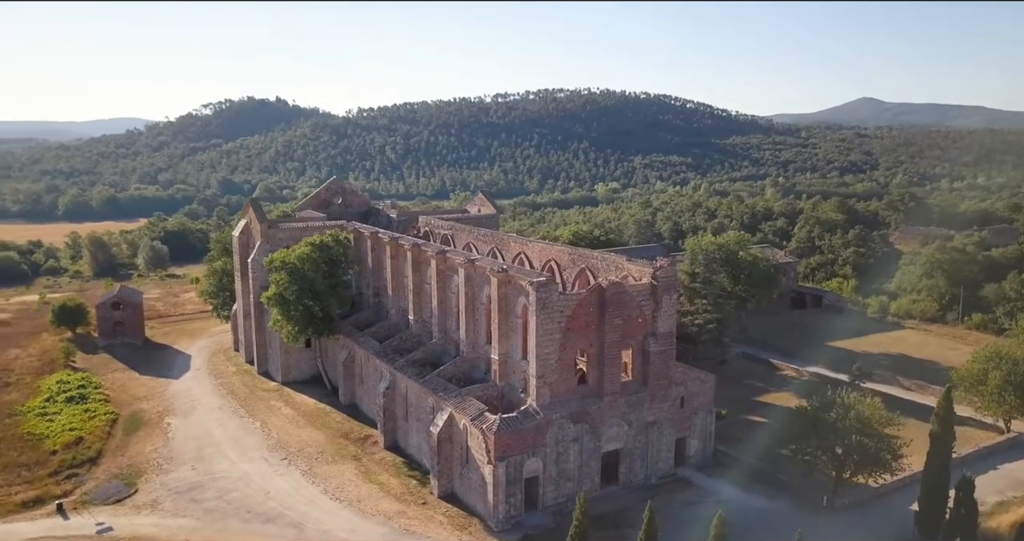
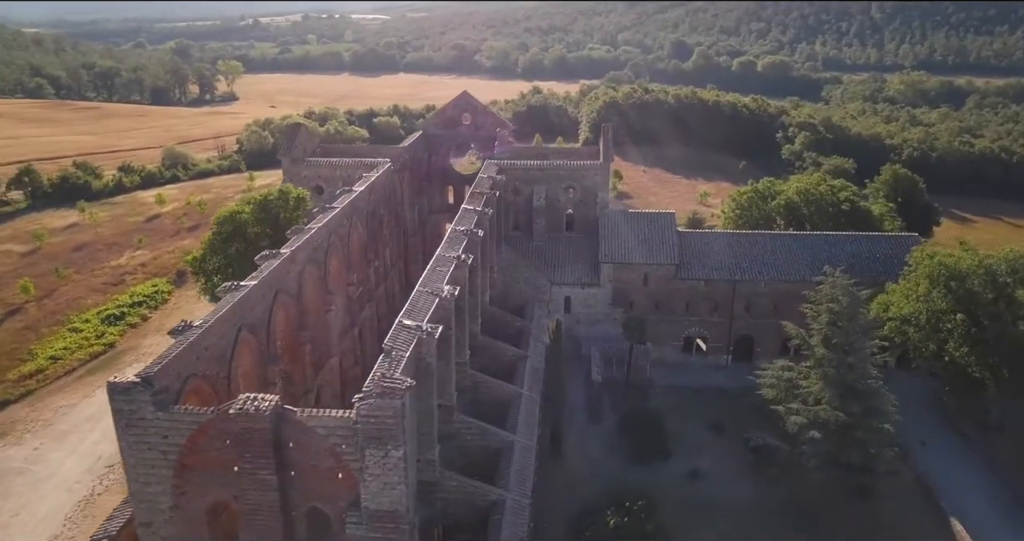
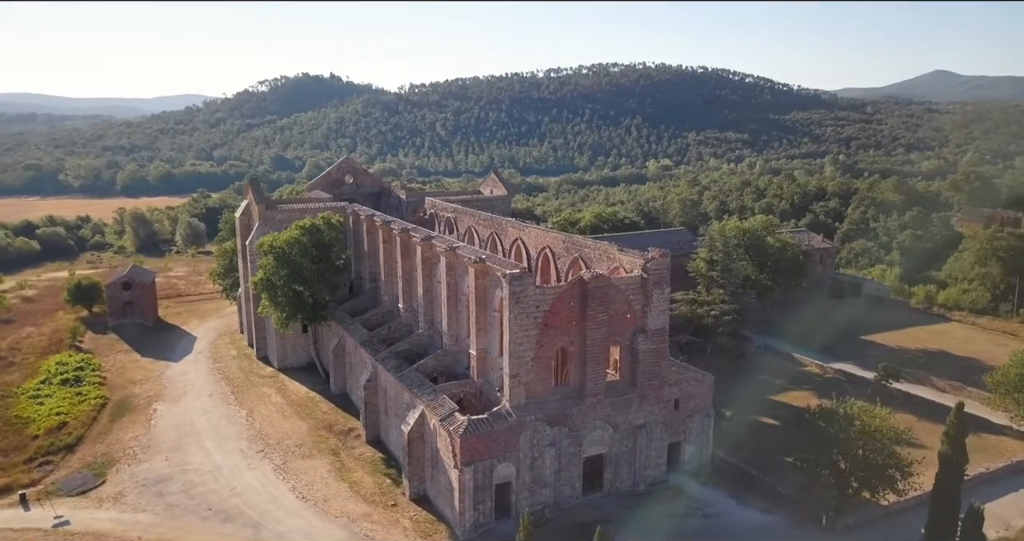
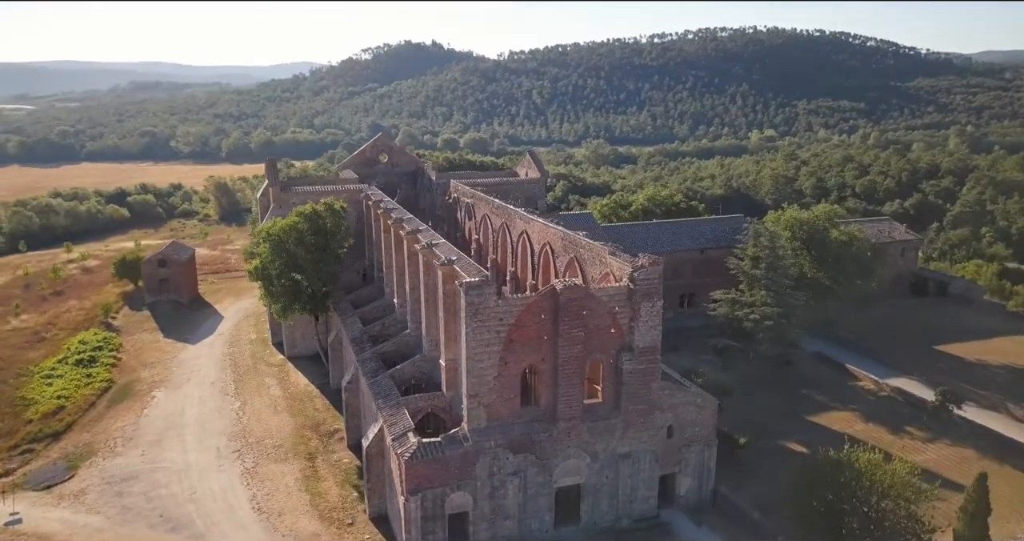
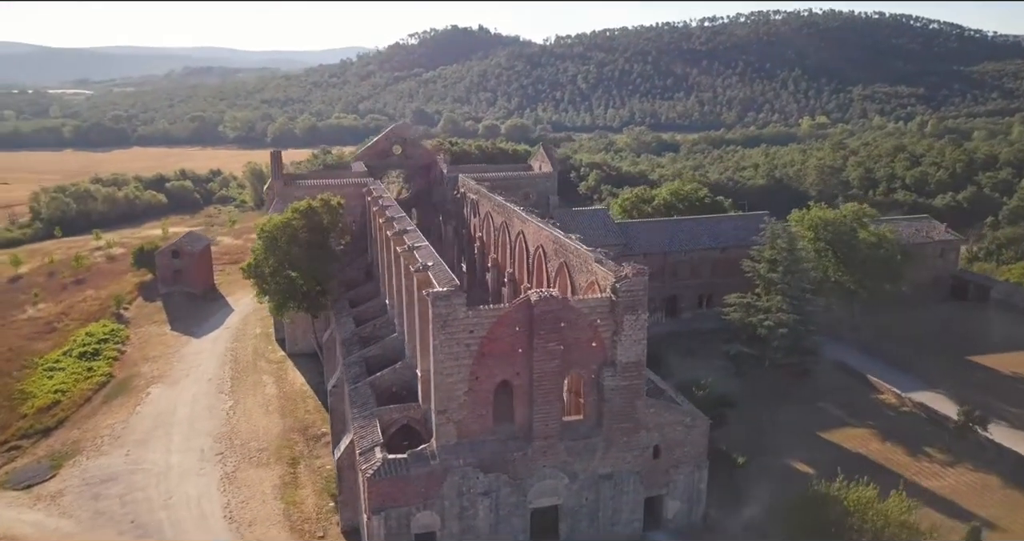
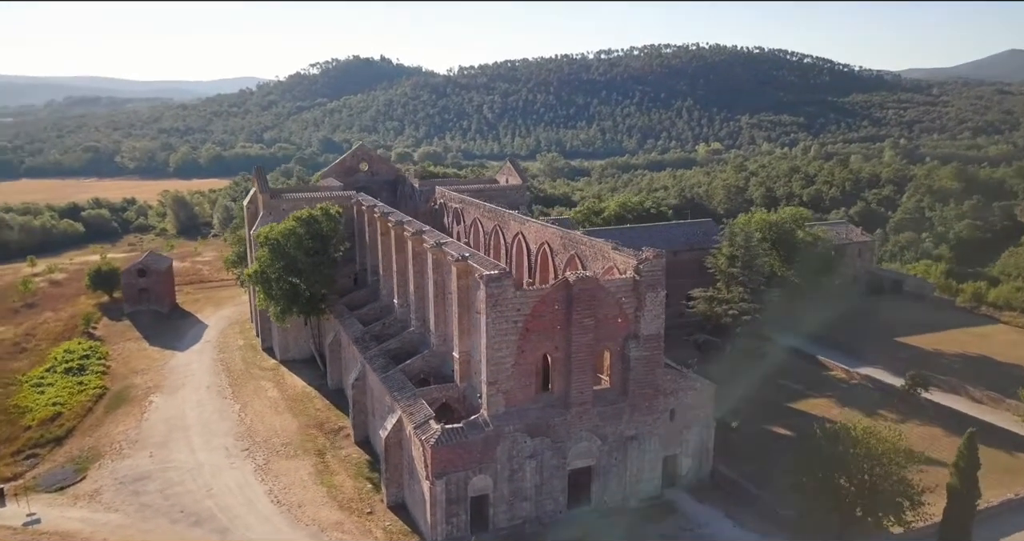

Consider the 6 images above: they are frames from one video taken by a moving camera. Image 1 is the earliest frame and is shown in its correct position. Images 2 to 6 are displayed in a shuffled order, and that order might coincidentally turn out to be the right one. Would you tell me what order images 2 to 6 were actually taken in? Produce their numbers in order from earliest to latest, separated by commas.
3, 6, 4, 5, 2
